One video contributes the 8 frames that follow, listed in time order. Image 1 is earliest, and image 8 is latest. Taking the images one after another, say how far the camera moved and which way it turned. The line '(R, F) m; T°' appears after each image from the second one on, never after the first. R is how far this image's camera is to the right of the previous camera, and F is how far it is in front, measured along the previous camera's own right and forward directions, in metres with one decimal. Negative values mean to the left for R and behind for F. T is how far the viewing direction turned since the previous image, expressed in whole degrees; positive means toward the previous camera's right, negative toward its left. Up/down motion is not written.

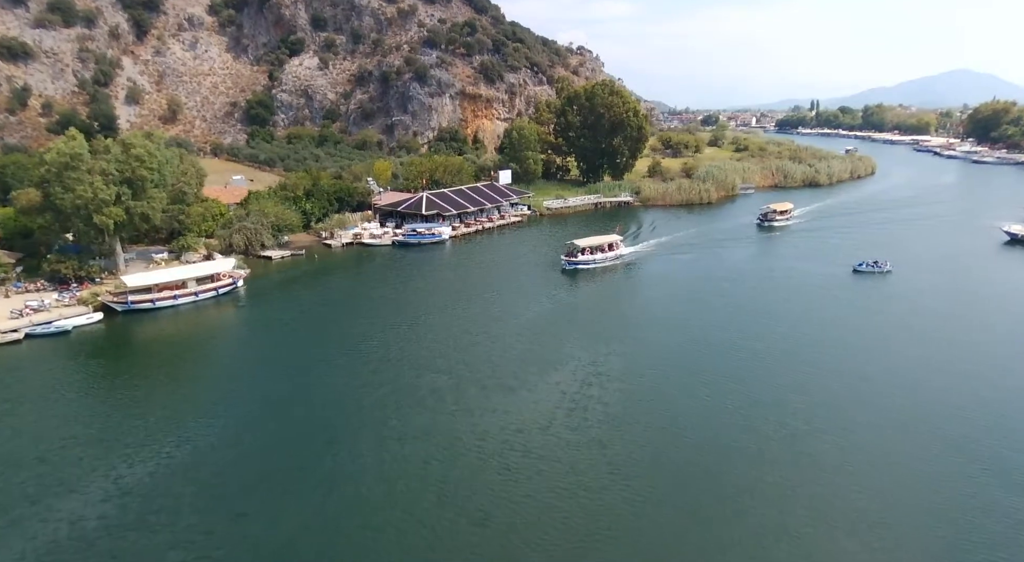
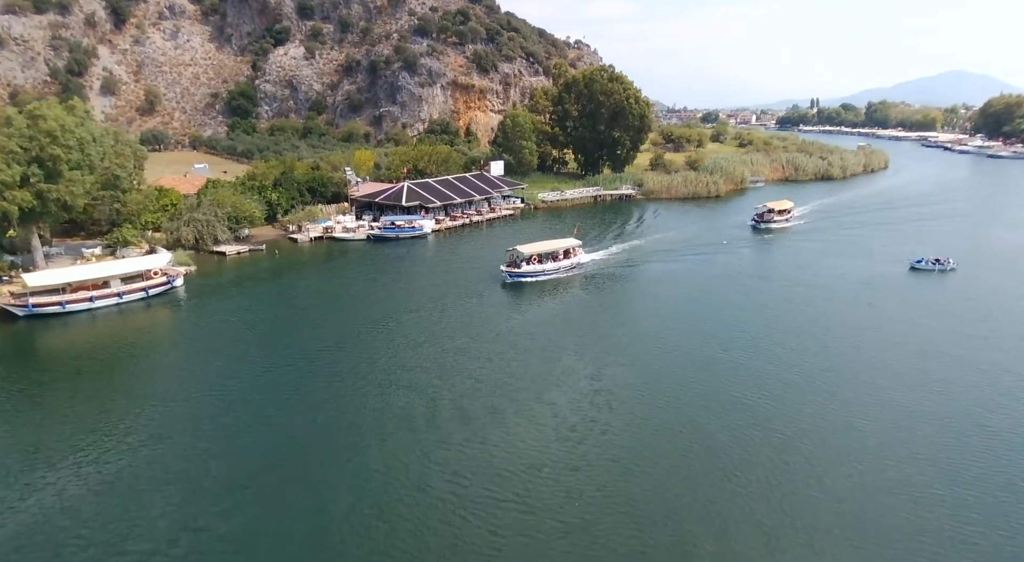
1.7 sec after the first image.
(+0.8, +7.9) m; 0°
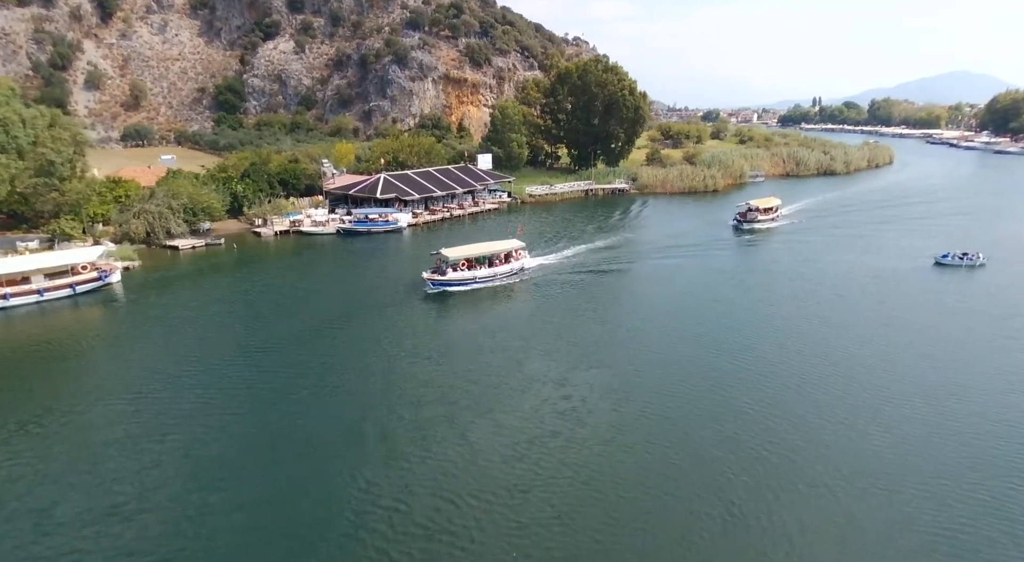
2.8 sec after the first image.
(+2.1, +4.3) m; 0°
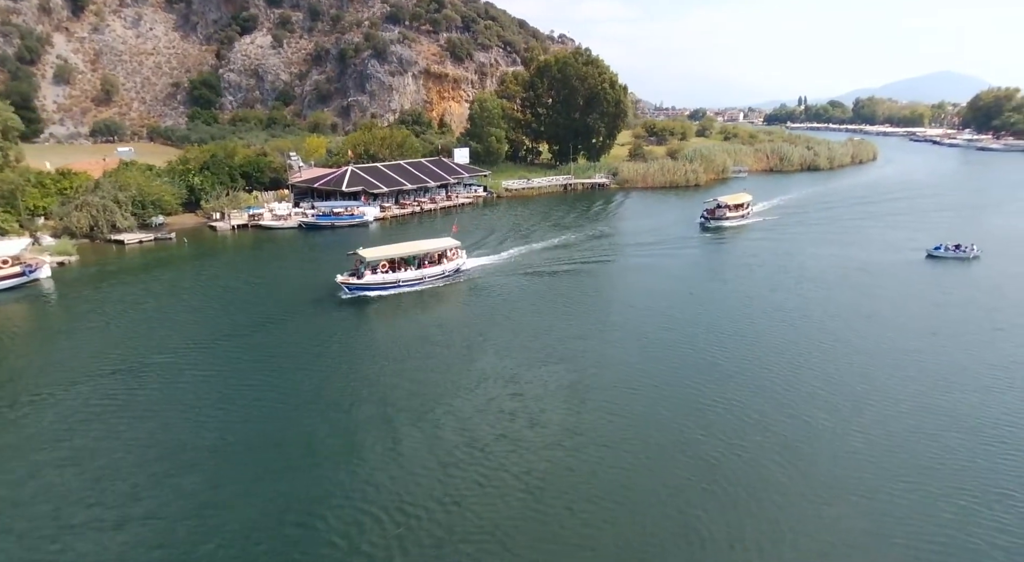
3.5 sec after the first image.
(+1.7, +2.6) m; +1°
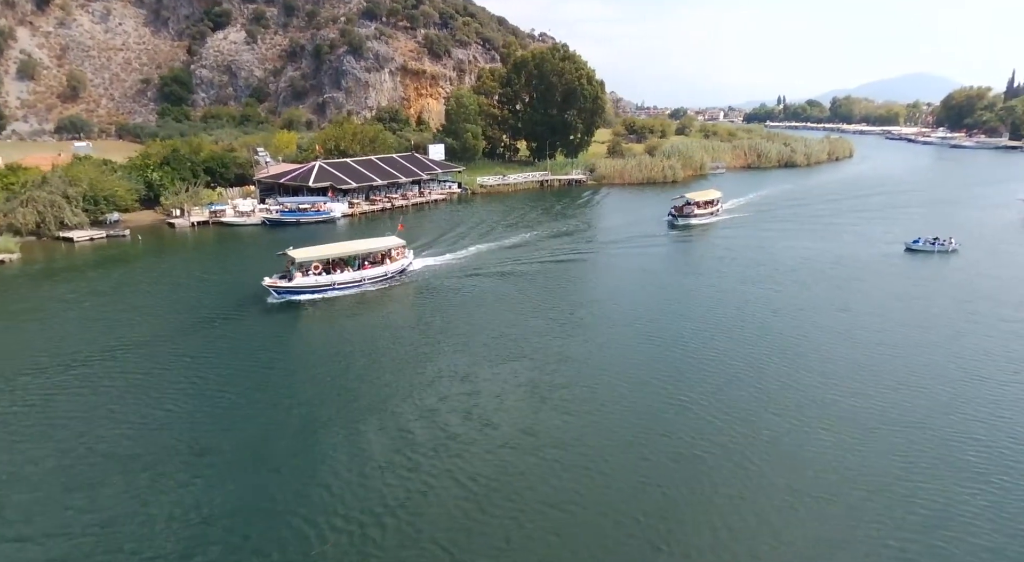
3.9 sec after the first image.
(+1.0, +1.5) m; +2°
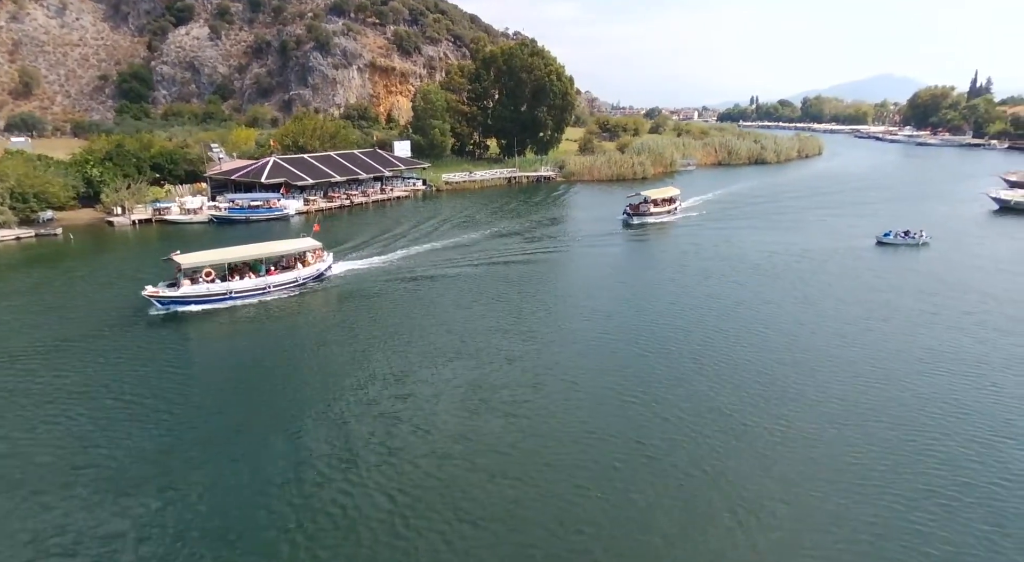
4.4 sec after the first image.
(+1.4, +2.0) m; +2°
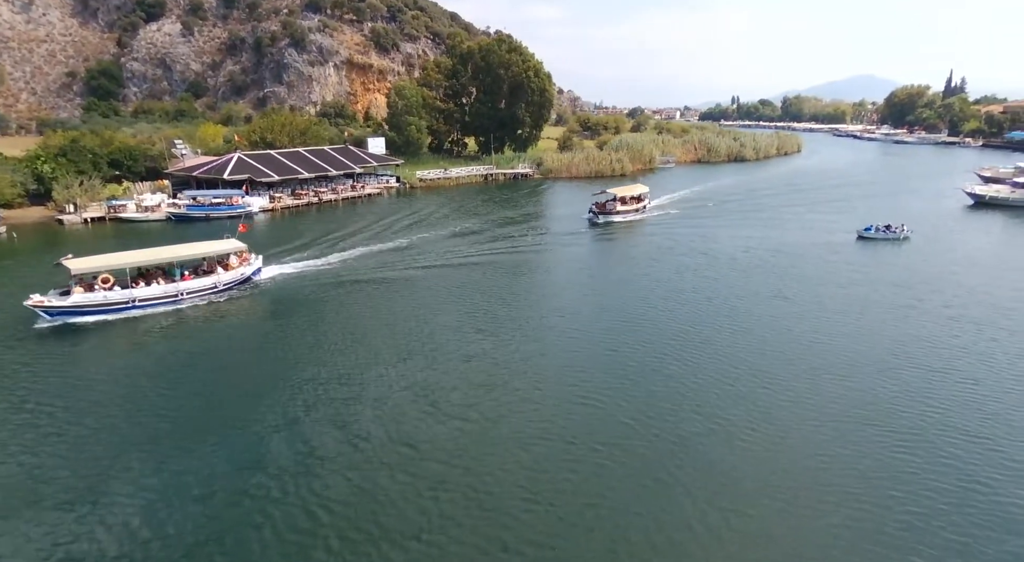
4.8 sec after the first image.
(+1.0, +1.6) m; +1°
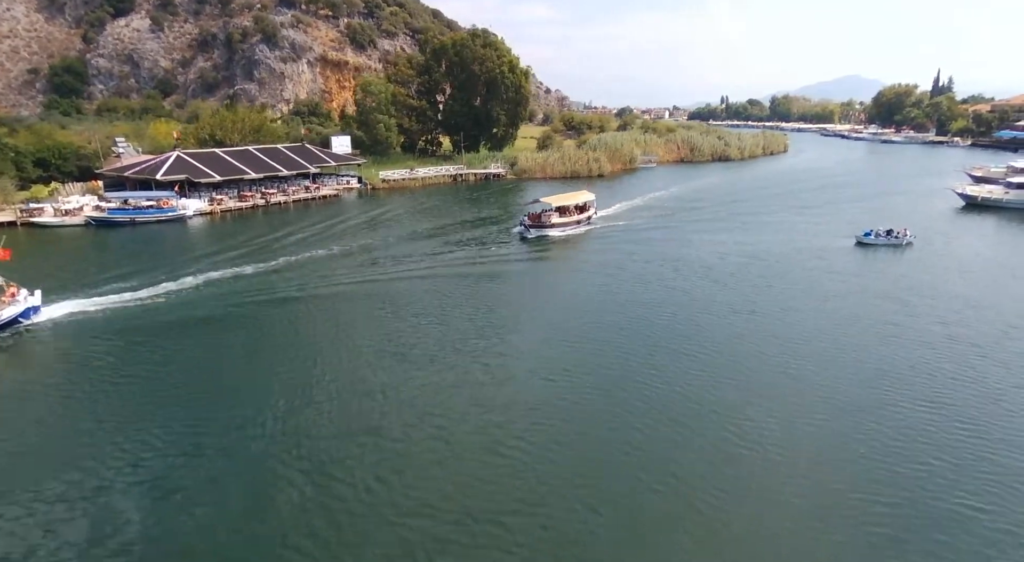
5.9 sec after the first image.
(+2.6, +4.2) m; +1°
